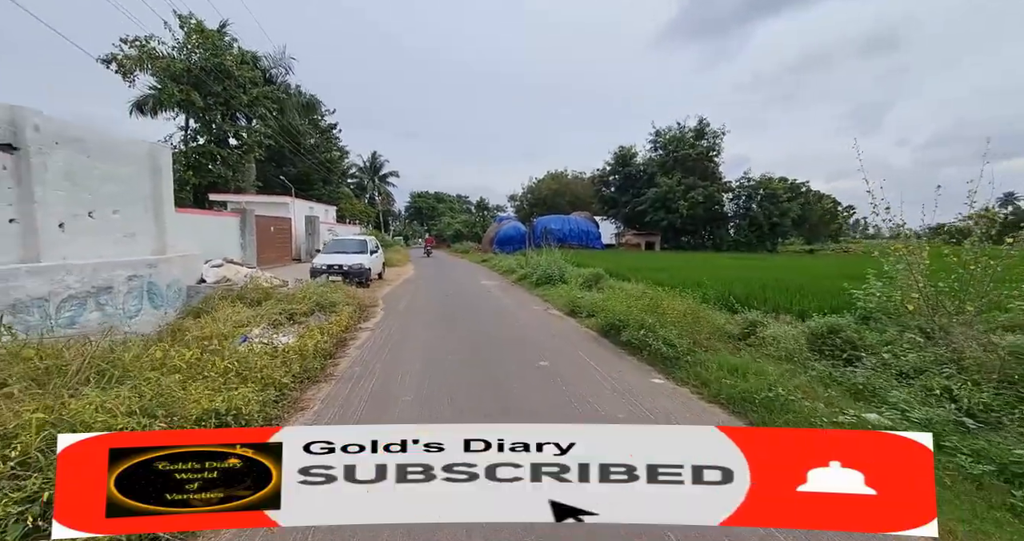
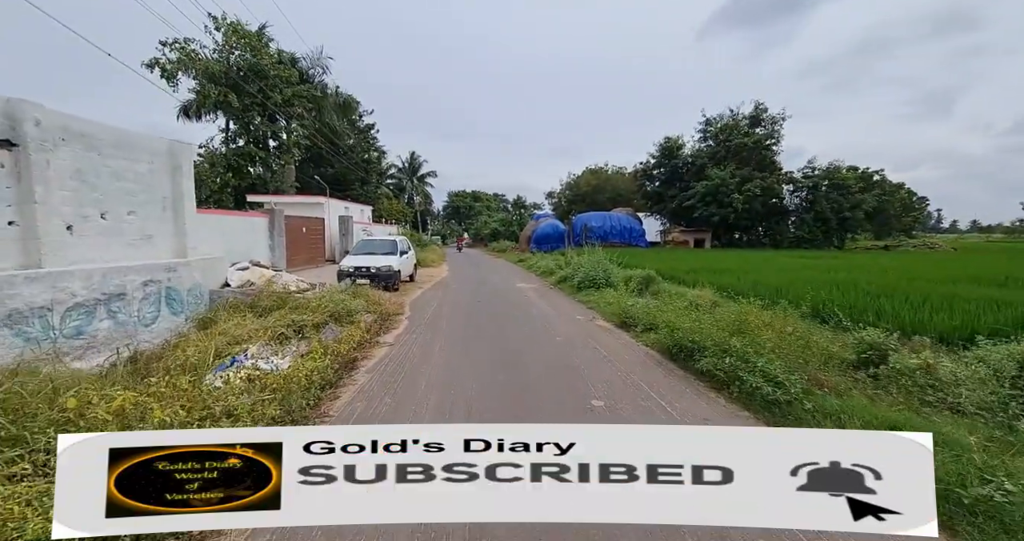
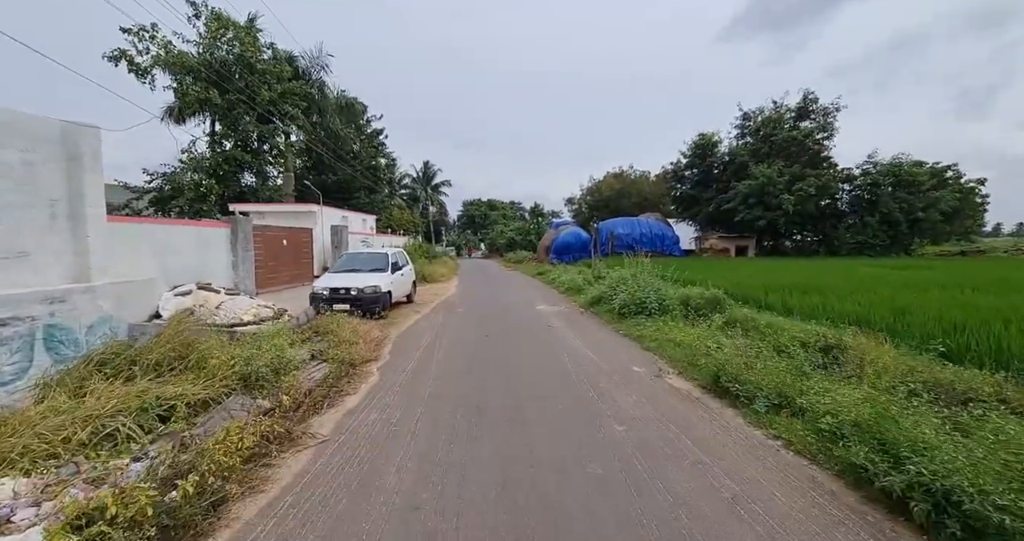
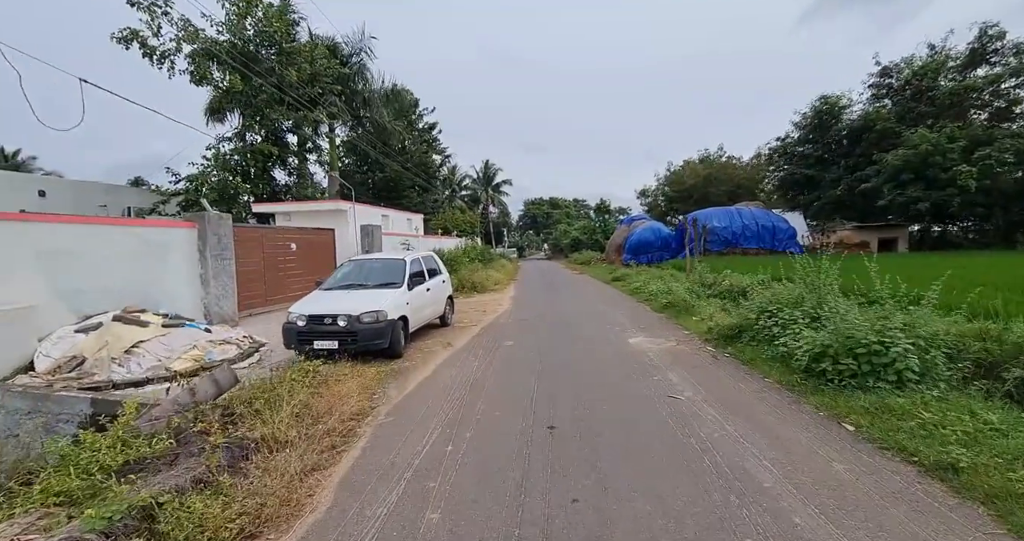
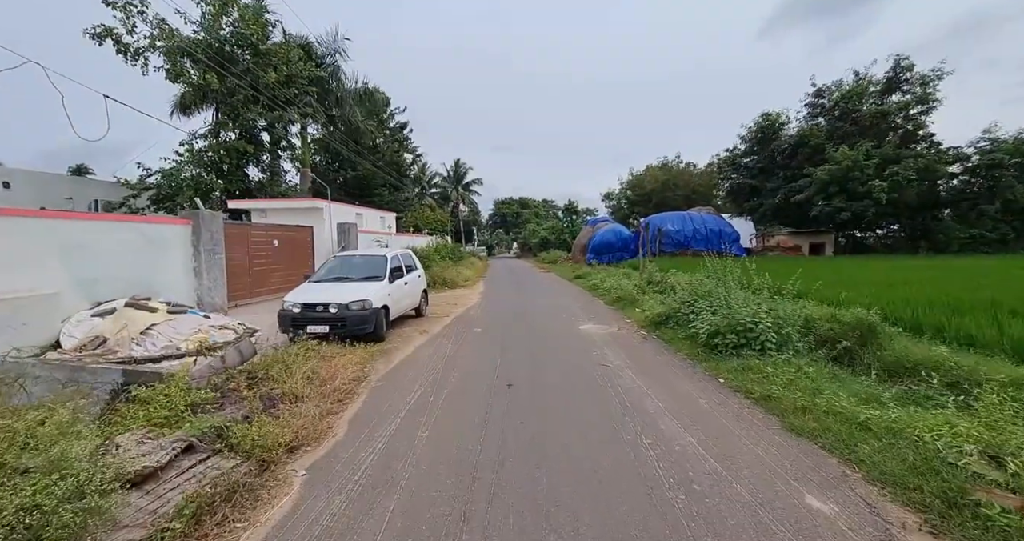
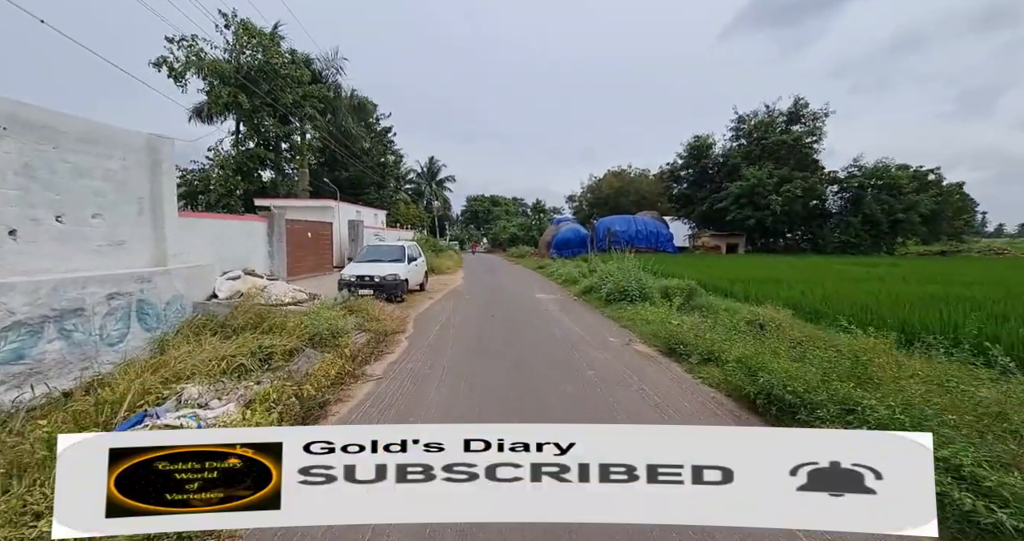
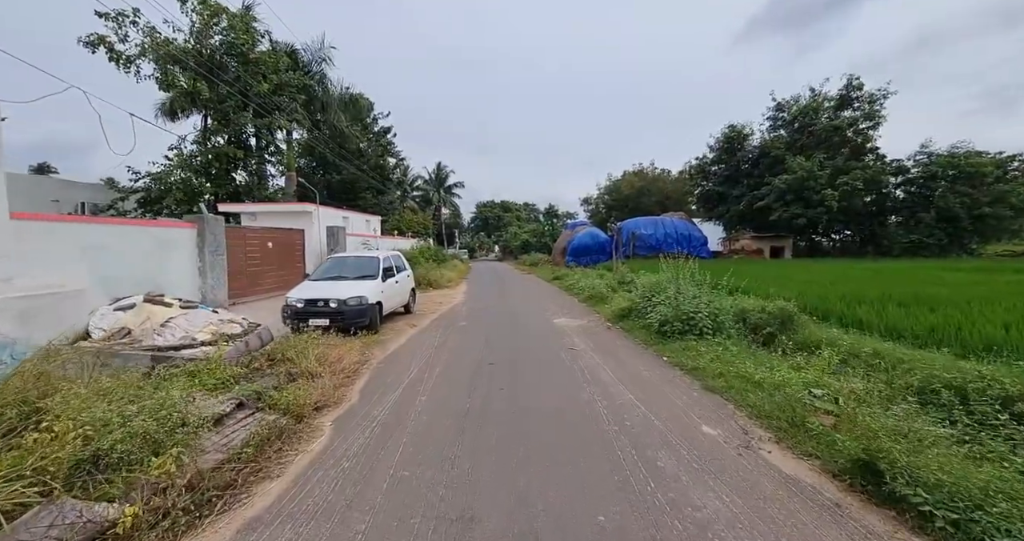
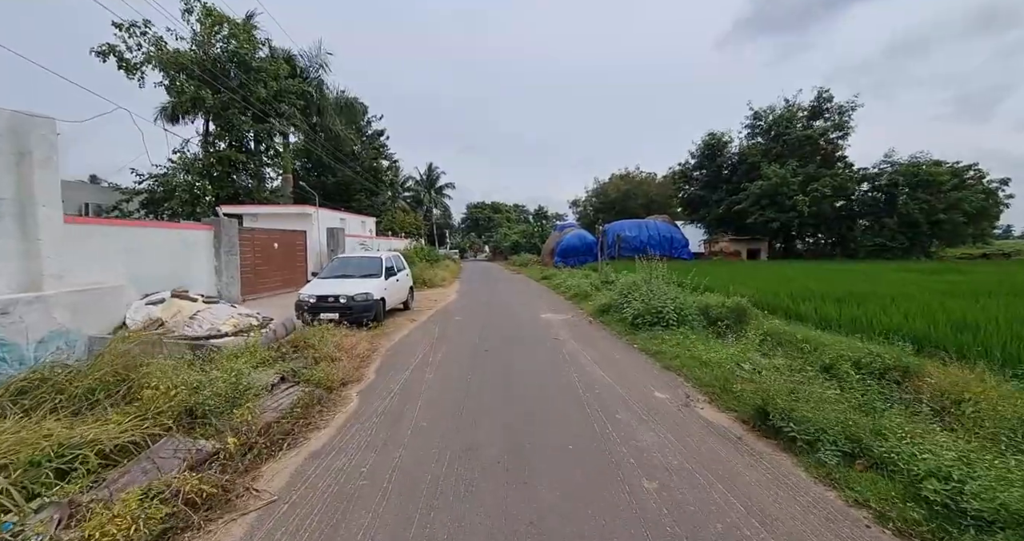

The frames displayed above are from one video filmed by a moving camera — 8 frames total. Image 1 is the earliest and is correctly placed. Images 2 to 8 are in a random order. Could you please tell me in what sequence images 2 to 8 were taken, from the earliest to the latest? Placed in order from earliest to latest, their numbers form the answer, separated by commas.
2, 6, 3, 8, 7, 5, 4
